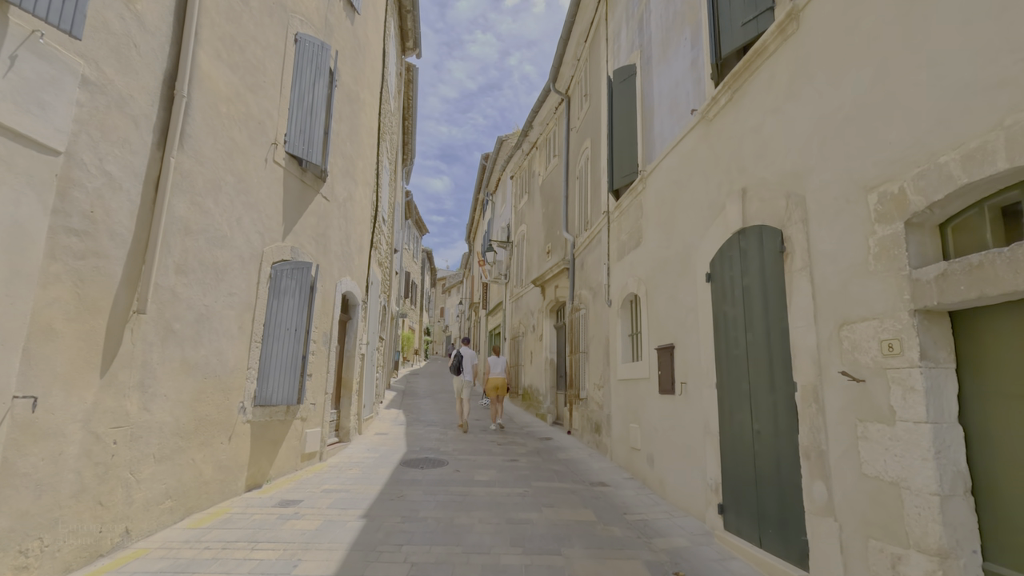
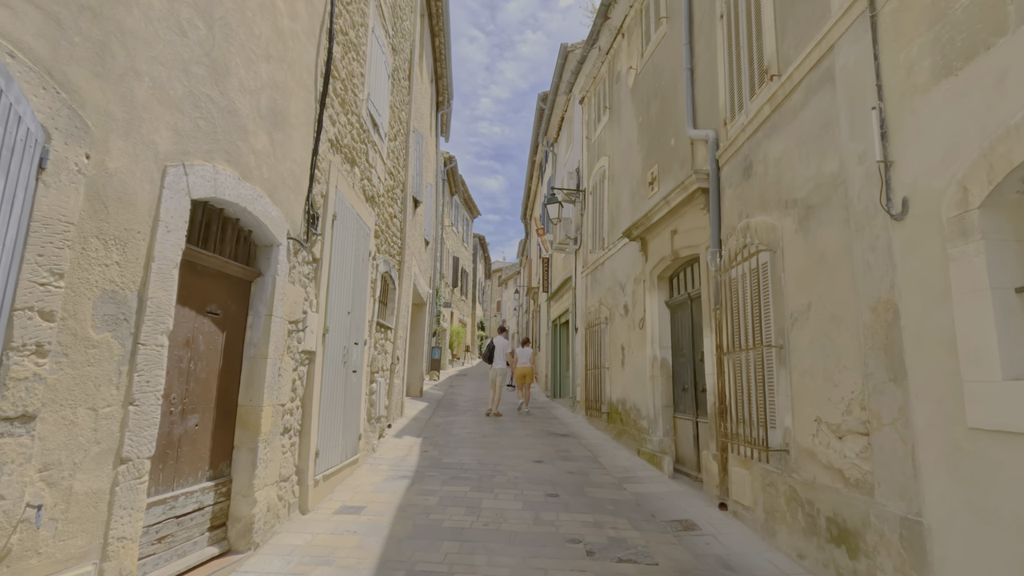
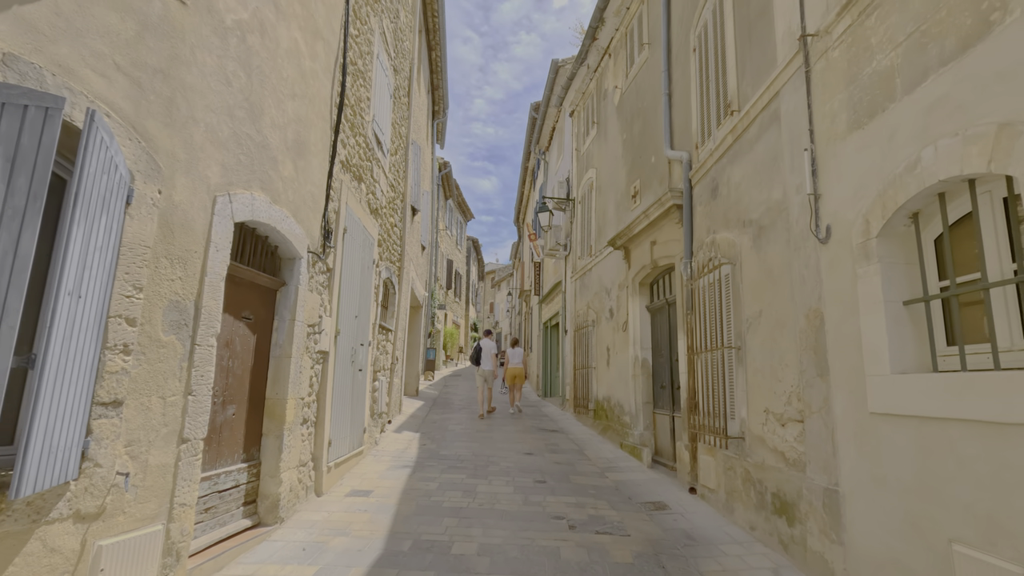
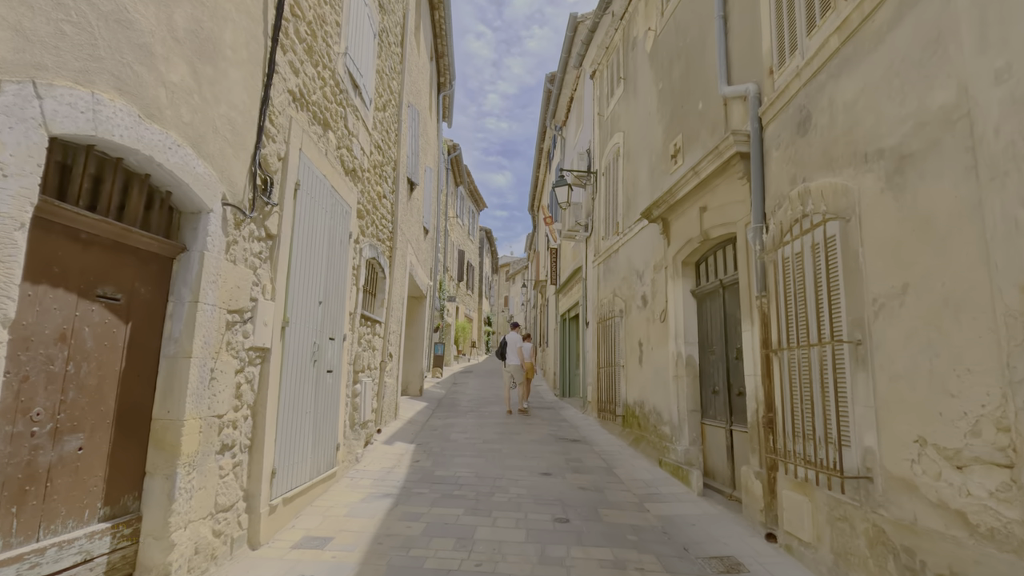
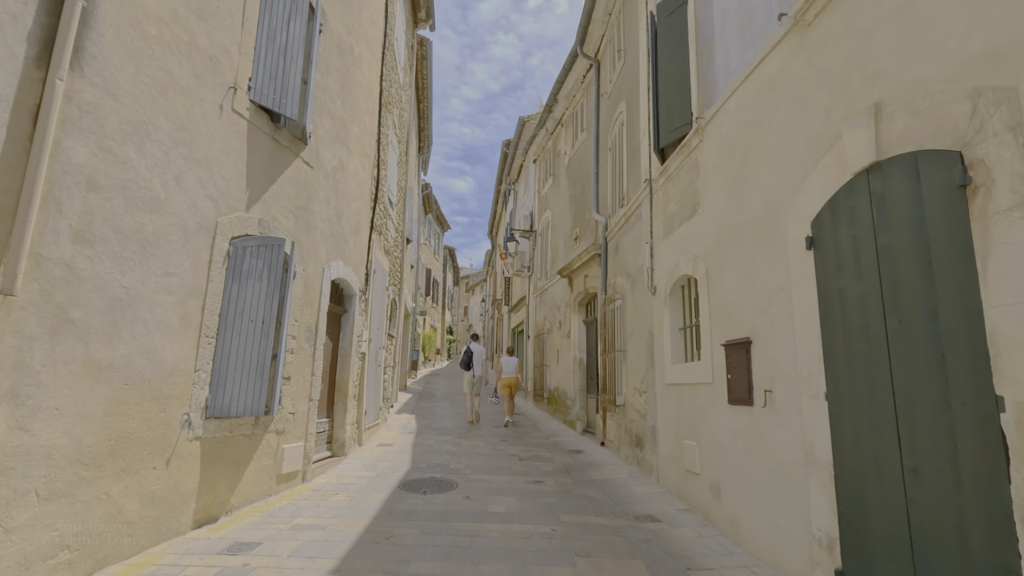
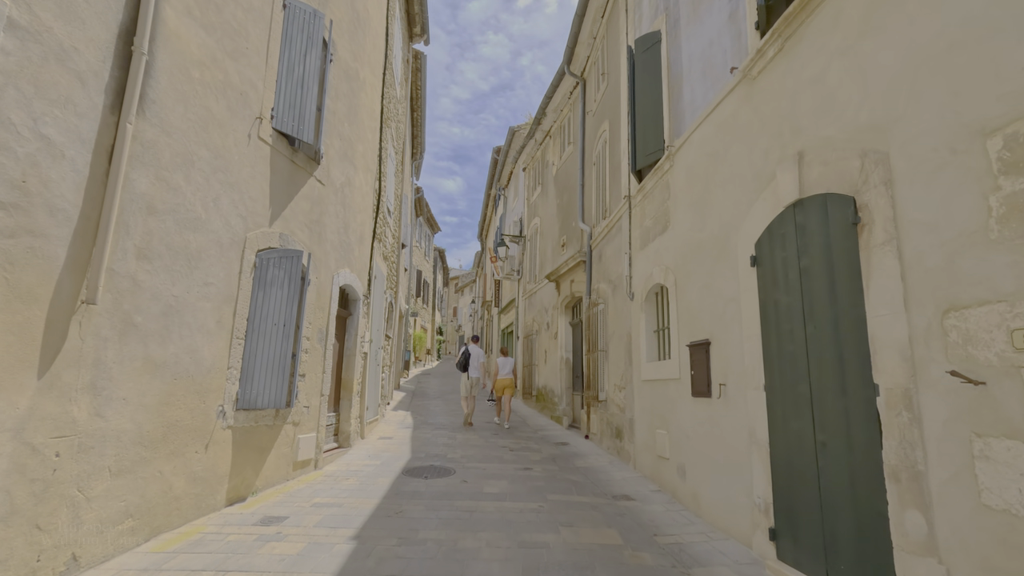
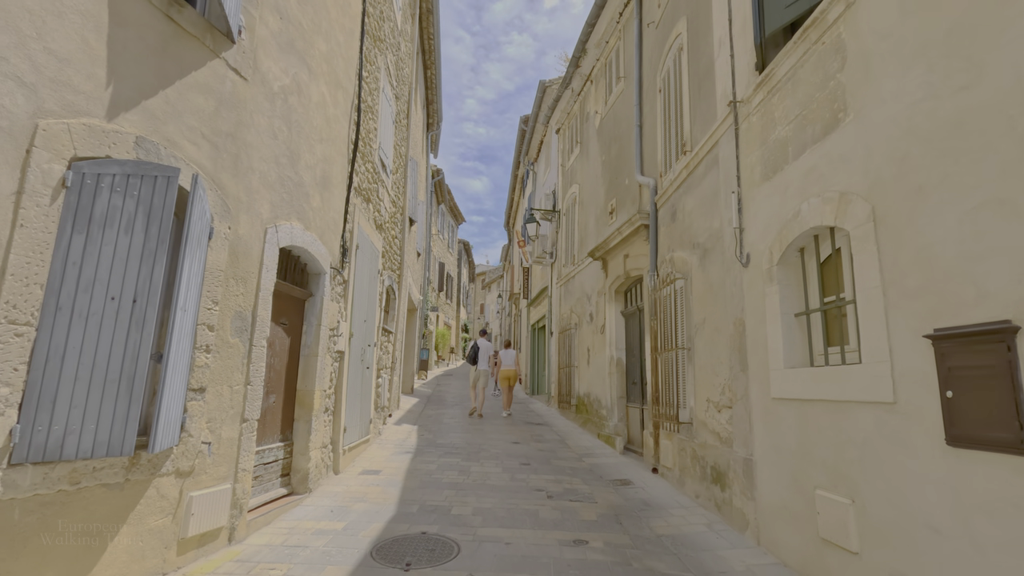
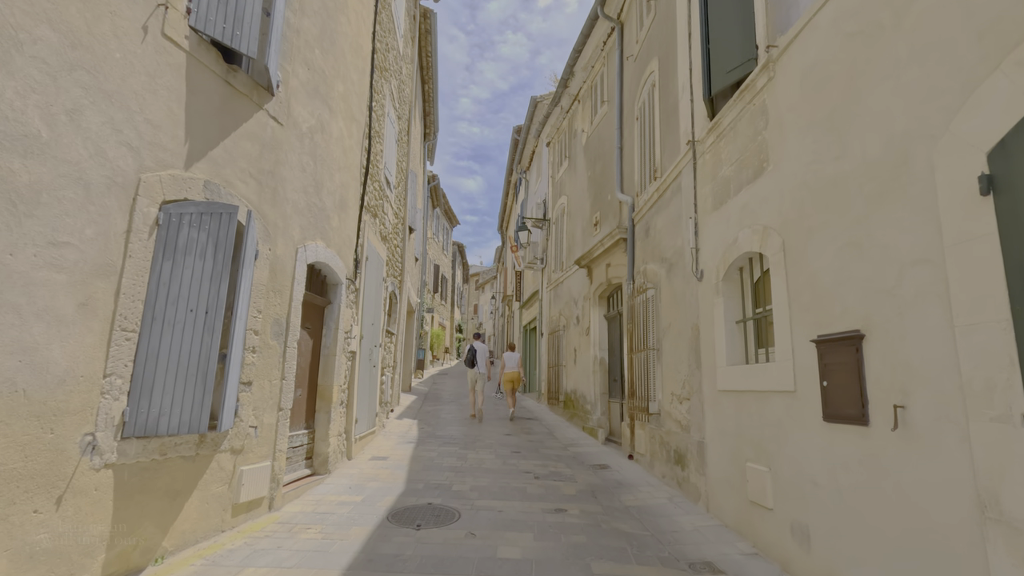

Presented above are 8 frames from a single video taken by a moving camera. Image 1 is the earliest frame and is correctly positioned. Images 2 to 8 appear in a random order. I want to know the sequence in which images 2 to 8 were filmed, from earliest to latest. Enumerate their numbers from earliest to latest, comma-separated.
6, 5, 8, 7, 3, 2, 4
